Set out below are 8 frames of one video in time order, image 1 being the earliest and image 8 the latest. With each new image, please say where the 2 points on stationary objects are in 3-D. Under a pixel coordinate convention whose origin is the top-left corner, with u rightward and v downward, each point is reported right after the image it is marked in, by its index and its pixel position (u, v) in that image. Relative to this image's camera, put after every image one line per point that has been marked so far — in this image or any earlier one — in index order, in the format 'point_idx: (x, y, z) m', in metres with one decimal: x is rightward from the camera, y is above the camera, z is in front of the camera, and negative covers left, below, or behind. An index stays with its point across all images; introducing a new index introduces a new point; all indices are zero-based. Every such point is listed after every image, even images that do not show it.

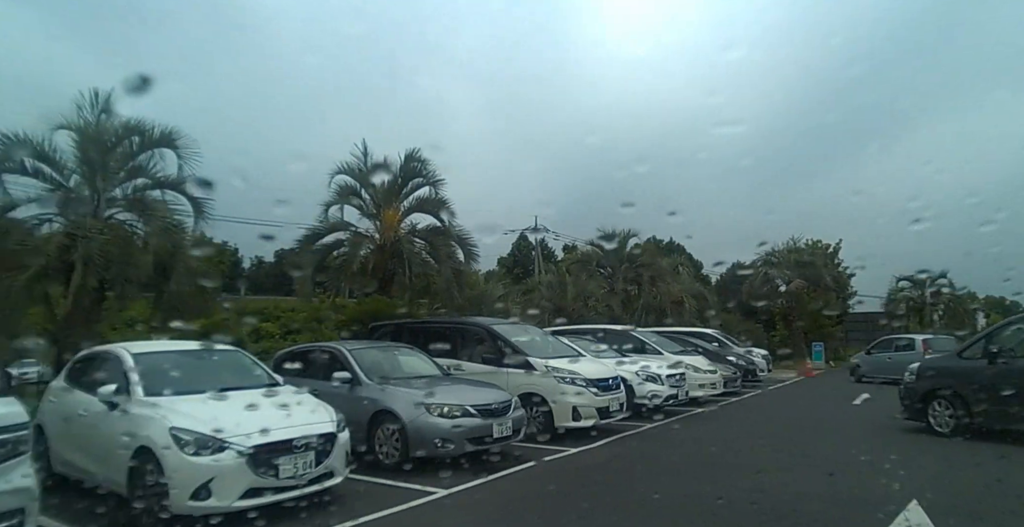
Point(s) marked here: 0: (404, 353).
0: (-1.3, -1.1, +7.0) m
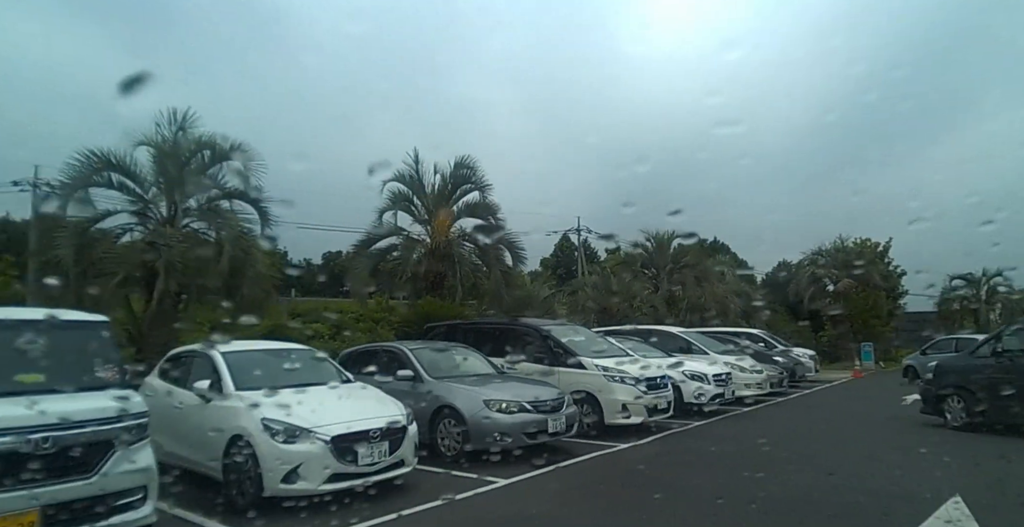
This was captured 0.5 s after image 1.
0: (-0.6, -1.2, +7.4) m
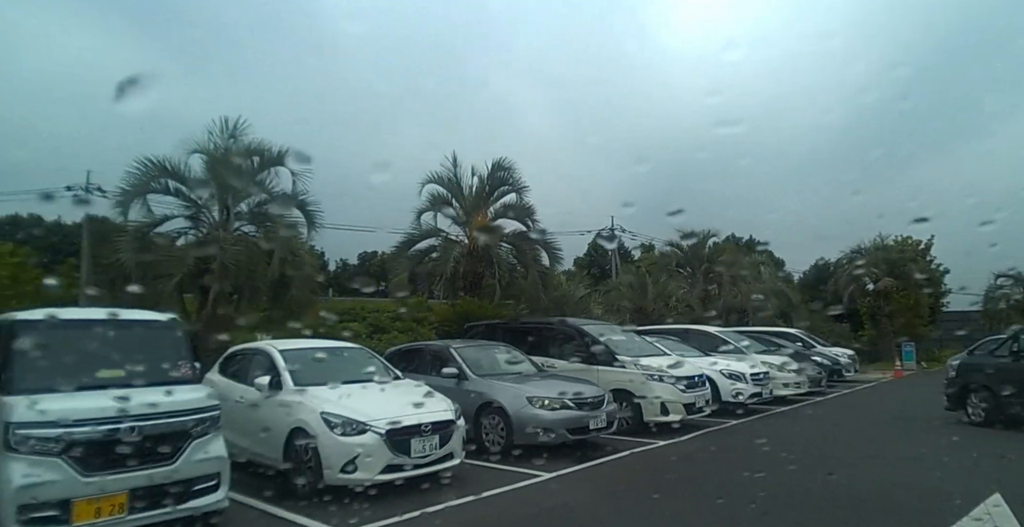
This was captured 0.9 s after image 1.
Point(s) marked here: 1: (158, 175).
0: (-0.1, -1.2, +7.6) m
1: (-6.2, +1.5, +9.9) m
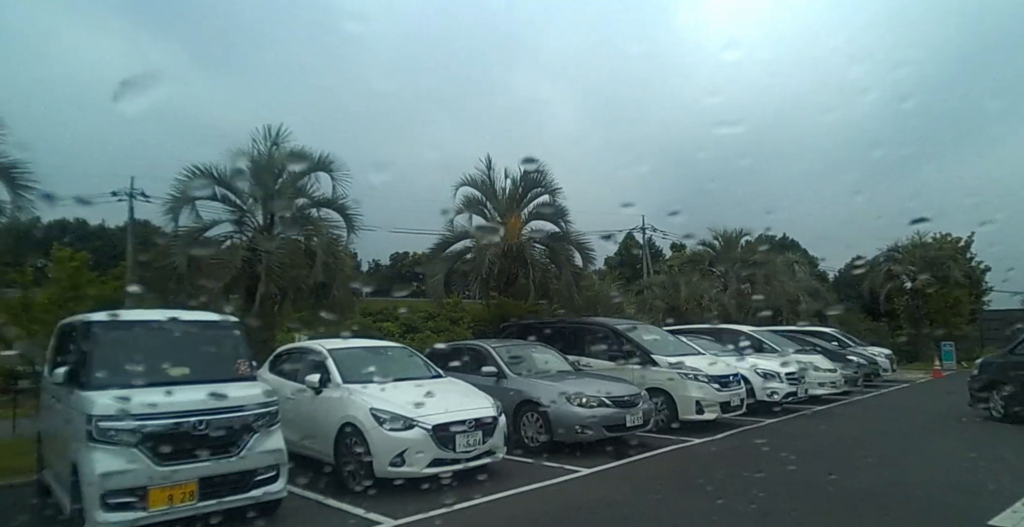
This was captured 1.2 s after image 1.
0: (+0.4, -1.2, +7.8) m
1: (-5.6, +1.5, +10.4) m
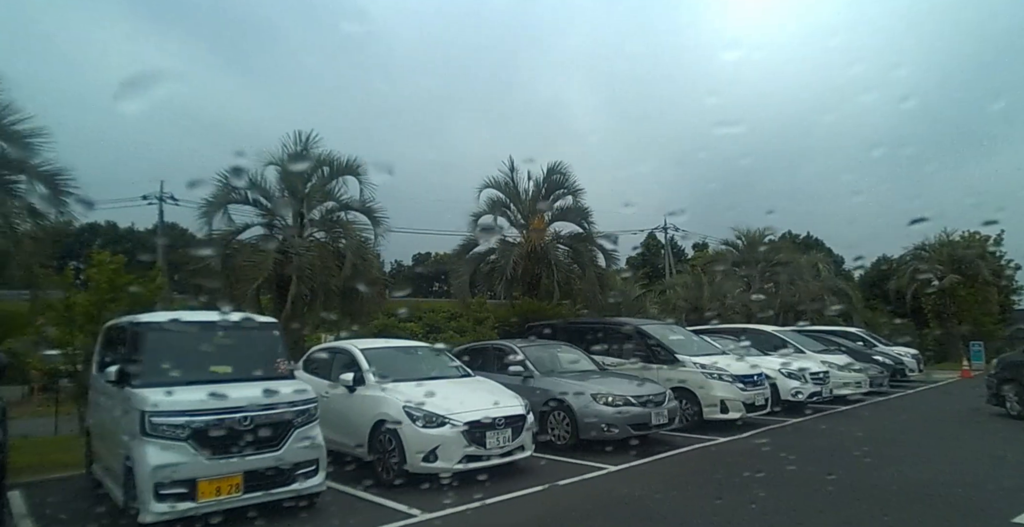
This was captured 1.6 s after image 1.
0: (+0.7, -1.2, +7.9) m
1: (-5.2, +1.5, +10.7) m
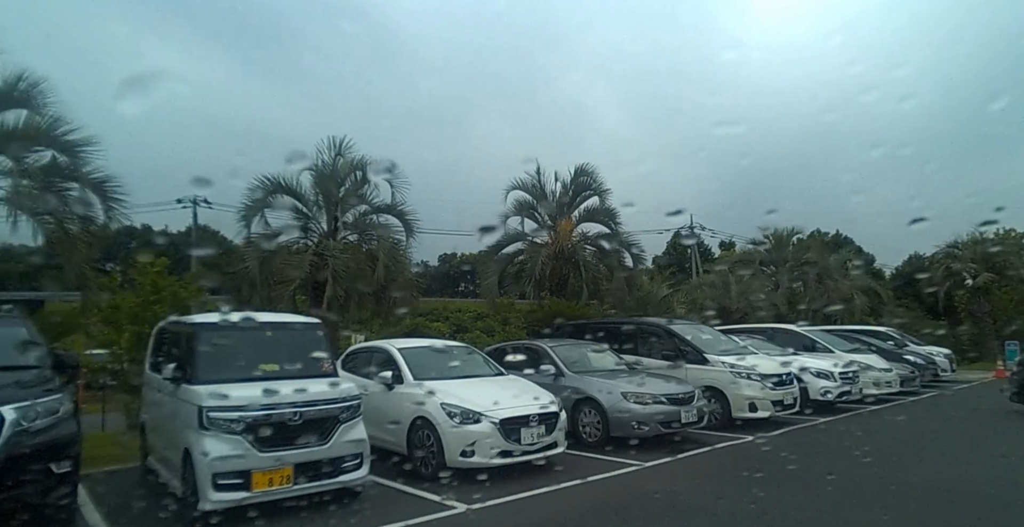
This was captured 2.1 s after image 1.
0: (+1.1, -1.2, +8.1) m
1: (-4.7, +1.4, +11.1) m
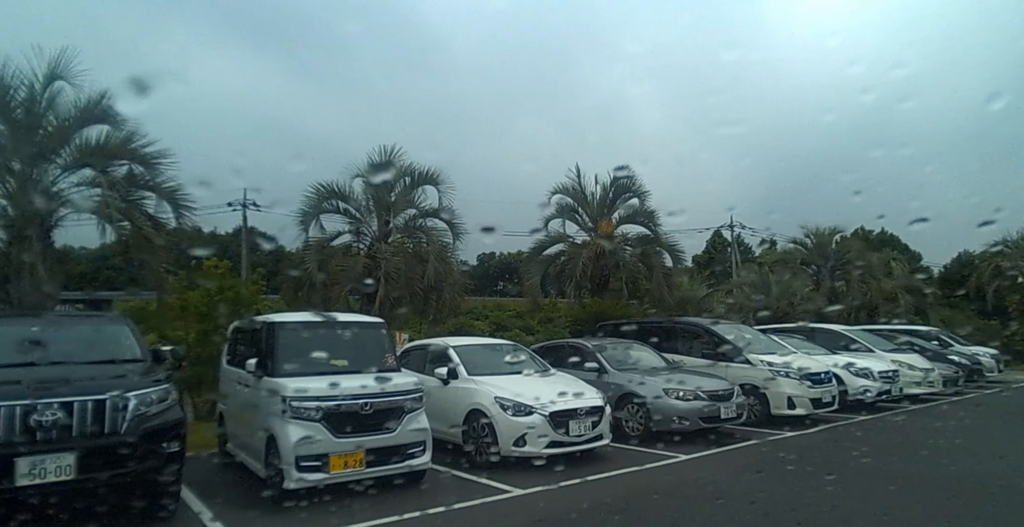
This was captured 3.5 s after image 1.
0: (+1.8, -1.3, +8.4) m
1: (-3.8, +1.4, +11.7) m
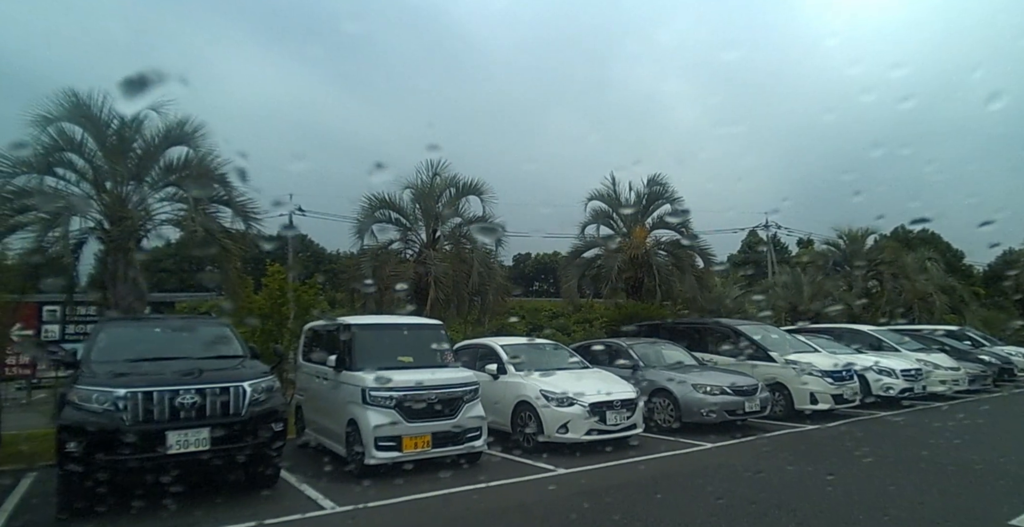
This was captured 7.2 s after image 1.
0: (+2.5, -1.4, +9.1) m
1: (-2.9, +1.3, +12.8) m
